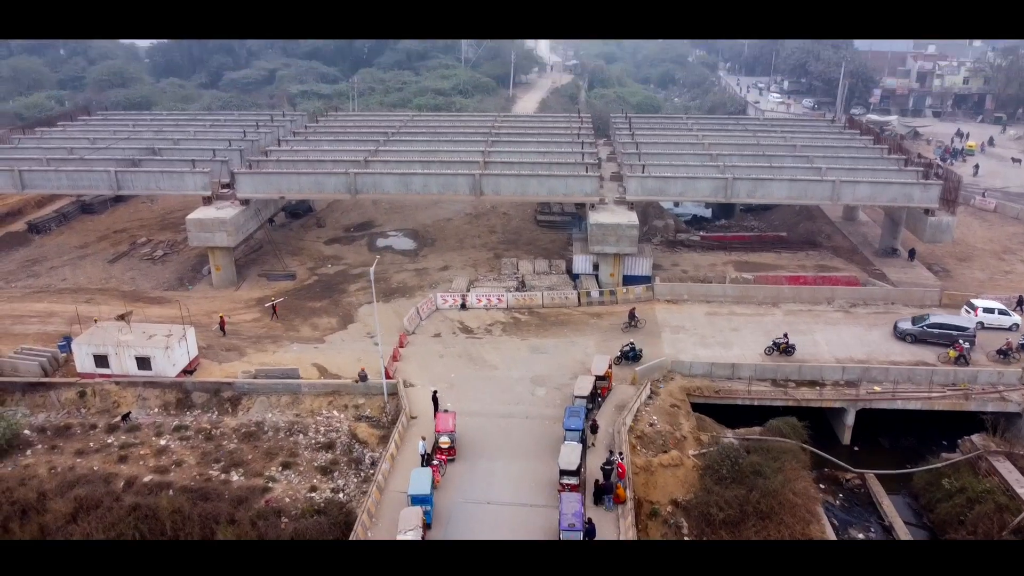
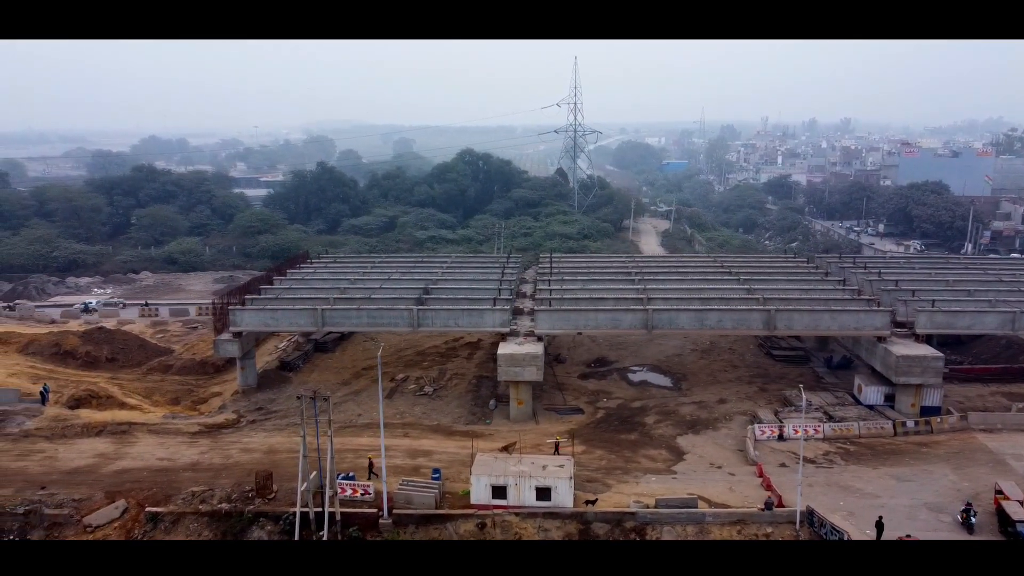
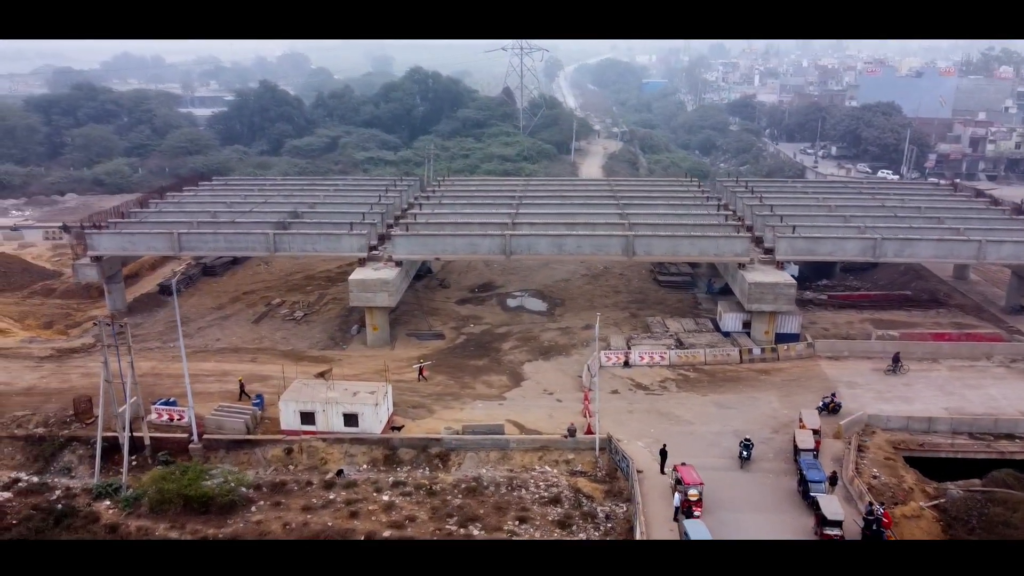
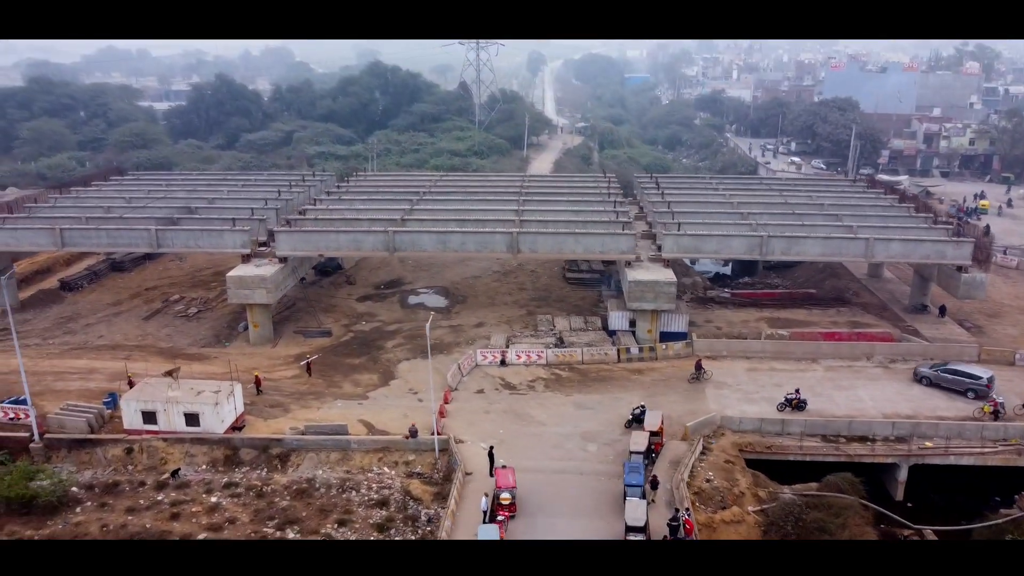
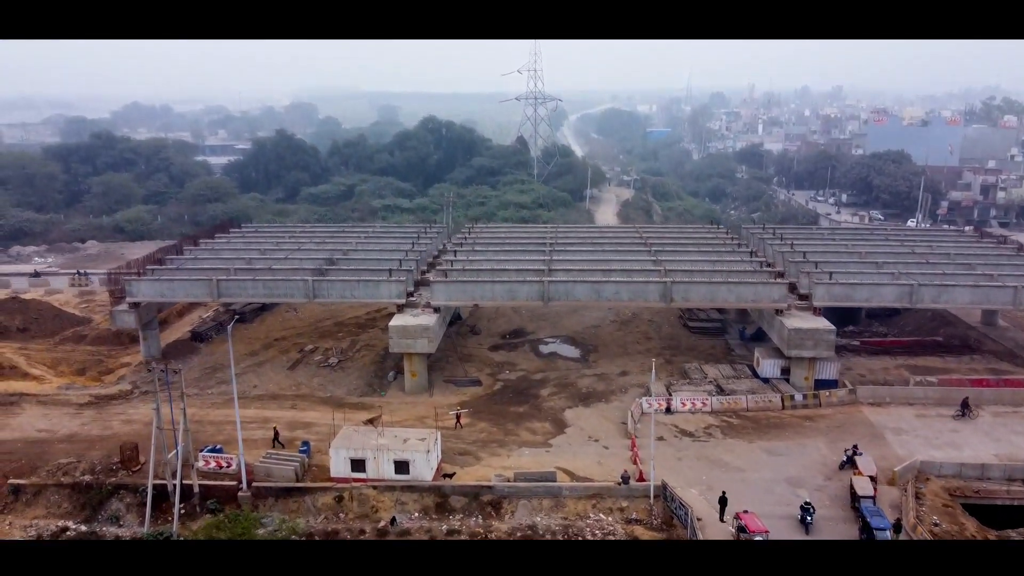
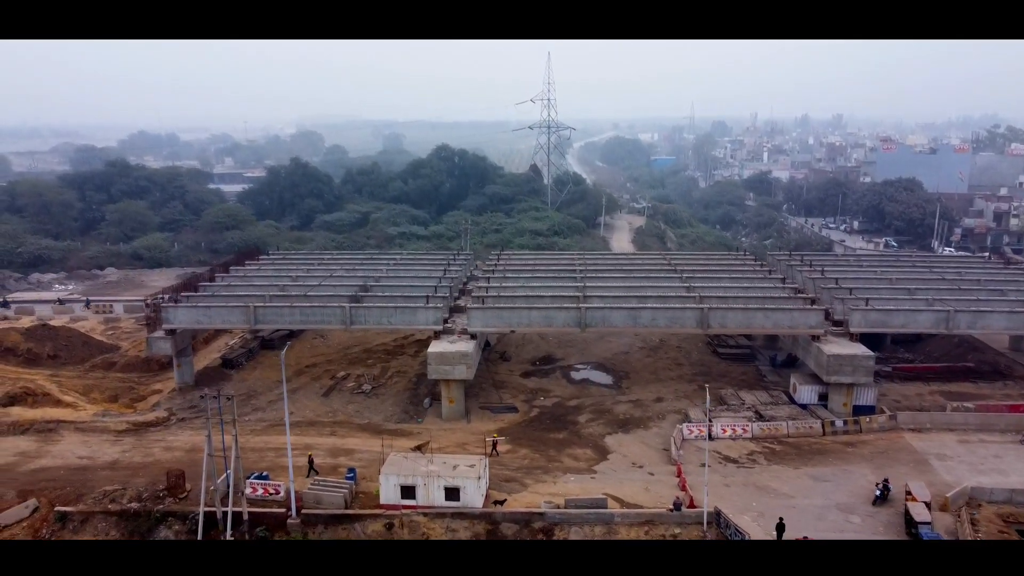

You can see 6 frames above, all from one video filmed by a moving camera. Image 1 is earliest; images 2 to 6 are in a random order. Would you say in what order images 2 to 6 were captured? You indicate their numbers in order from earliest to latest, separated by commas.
4, 3, 5, 6, 2
